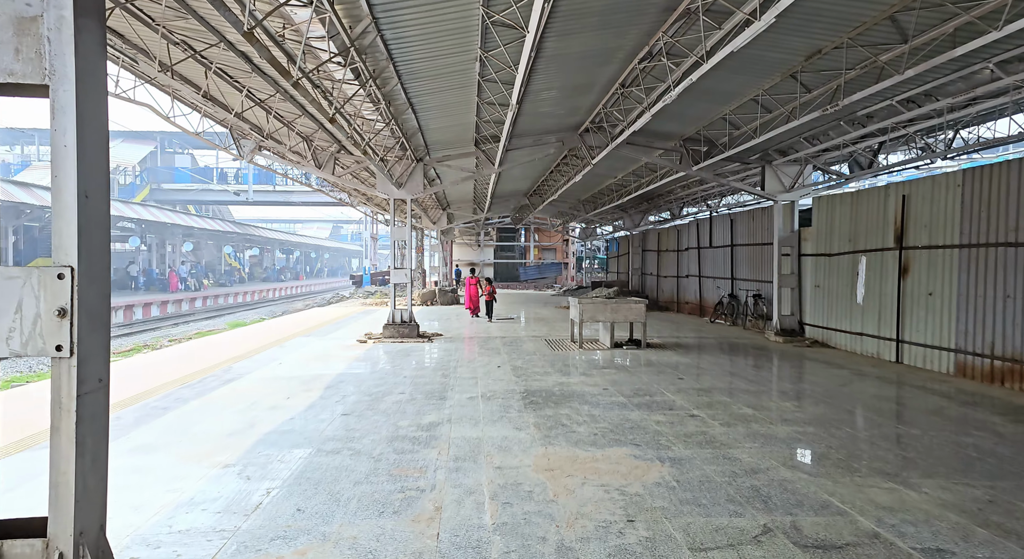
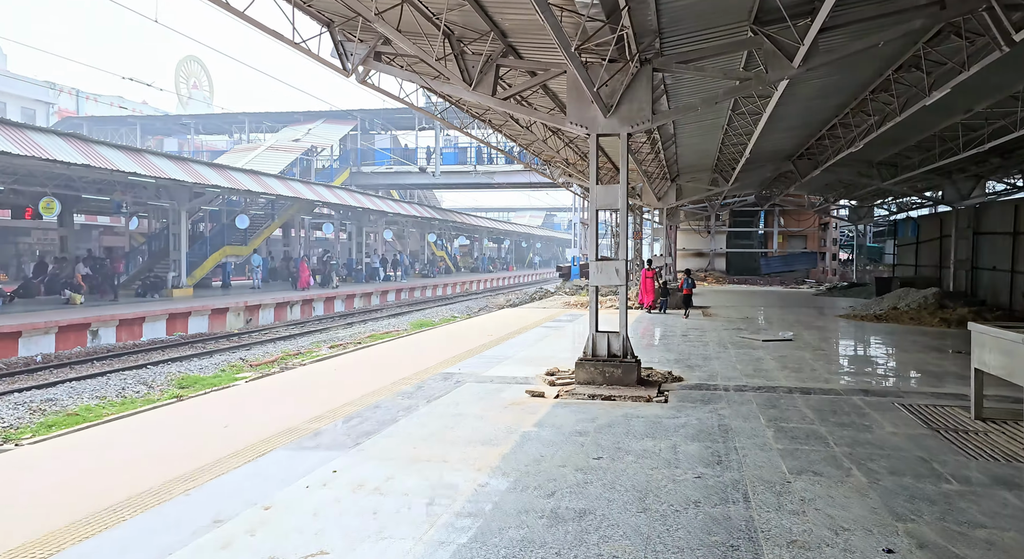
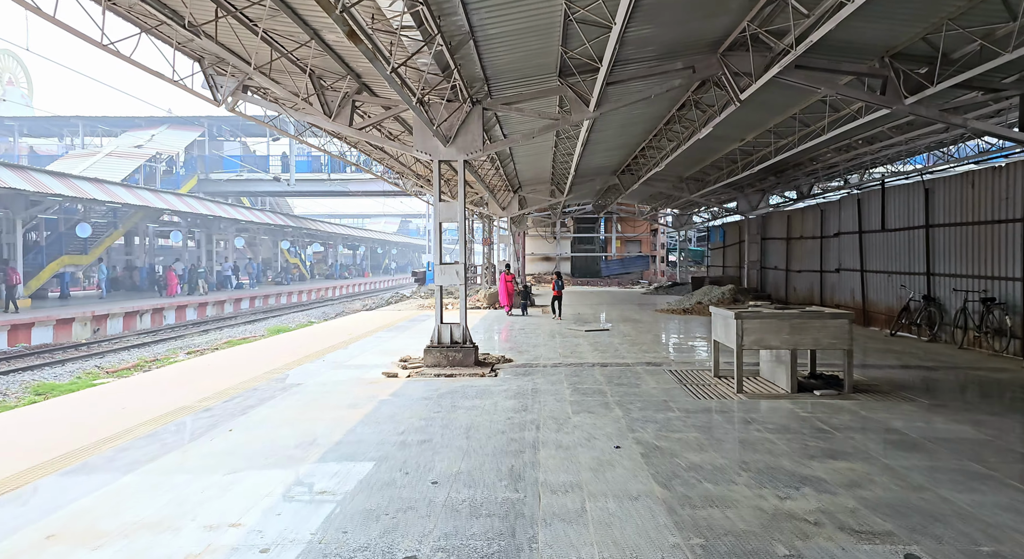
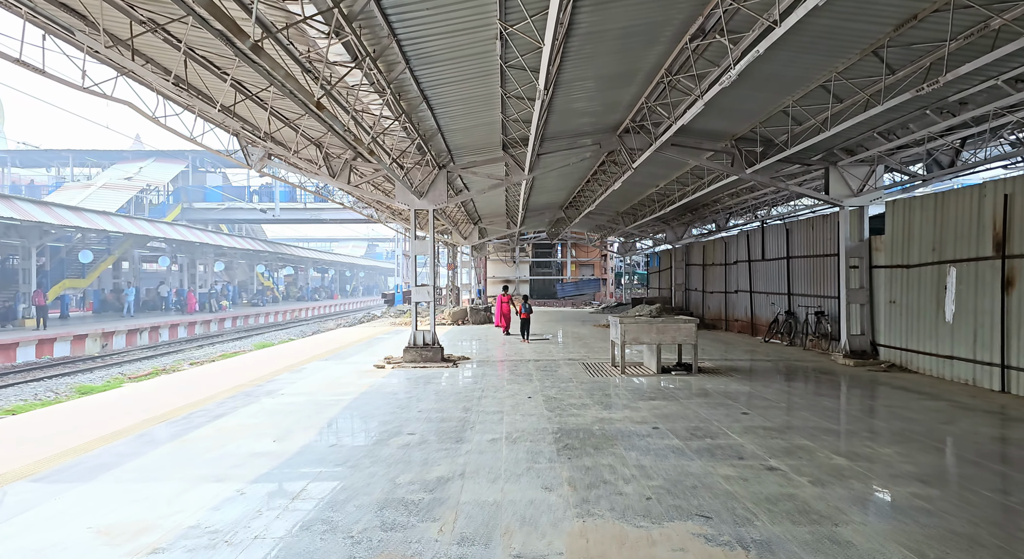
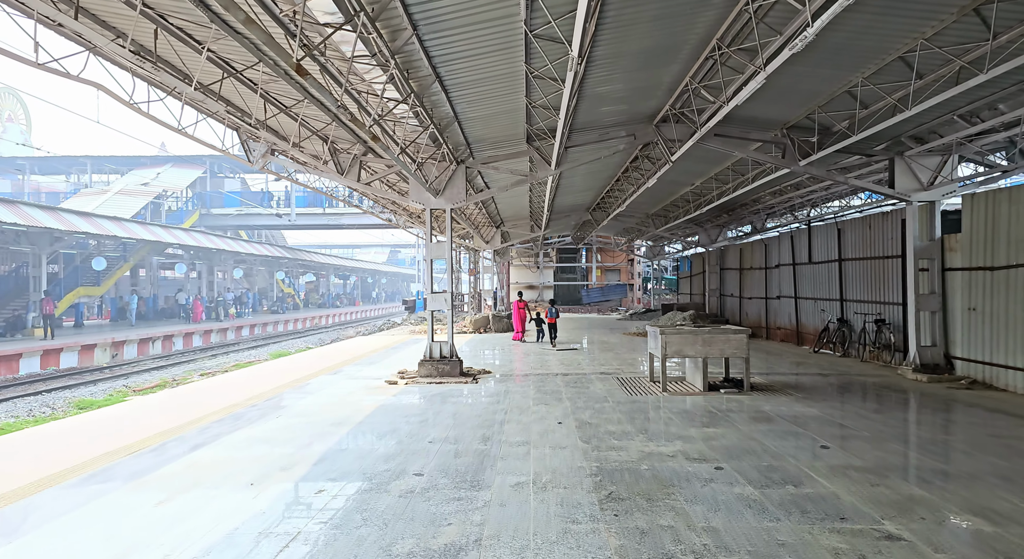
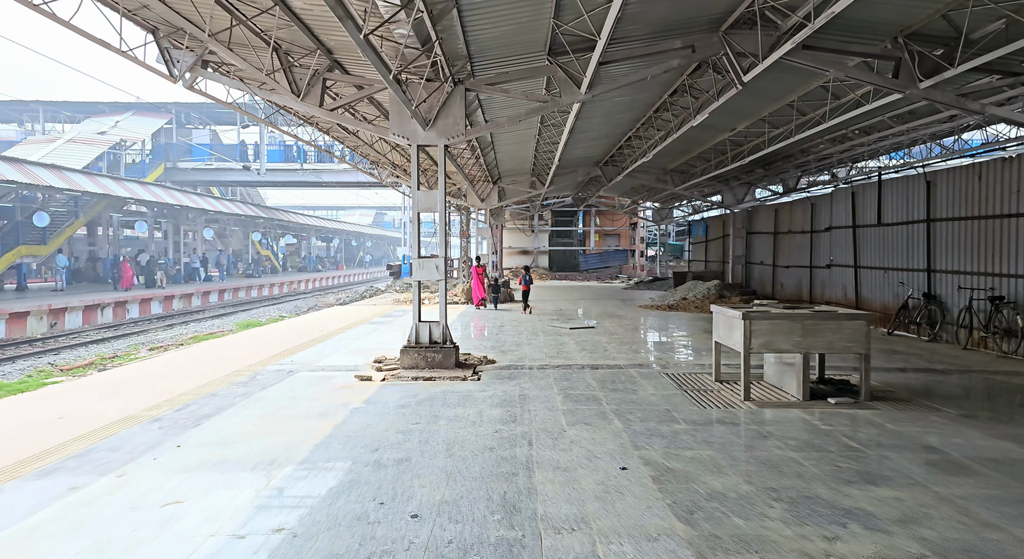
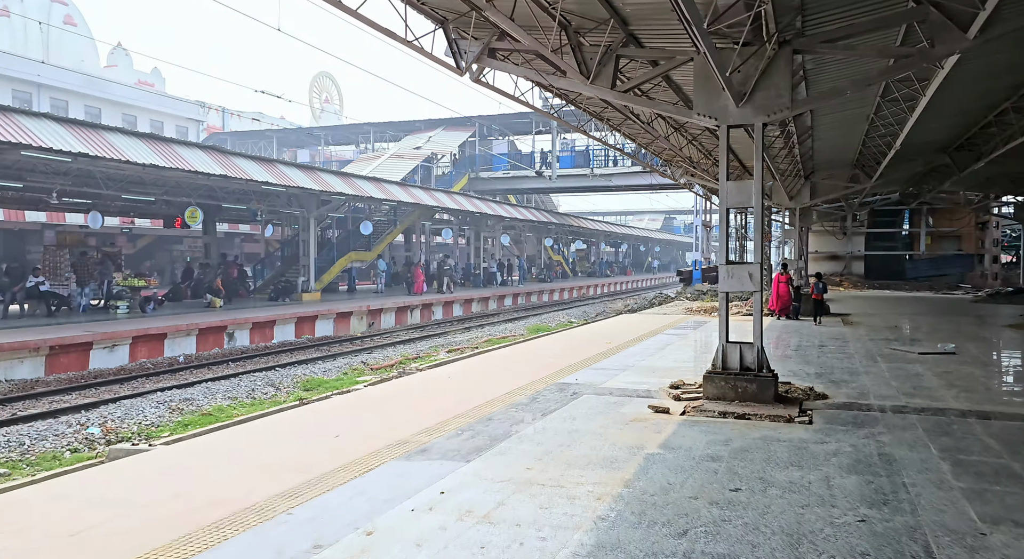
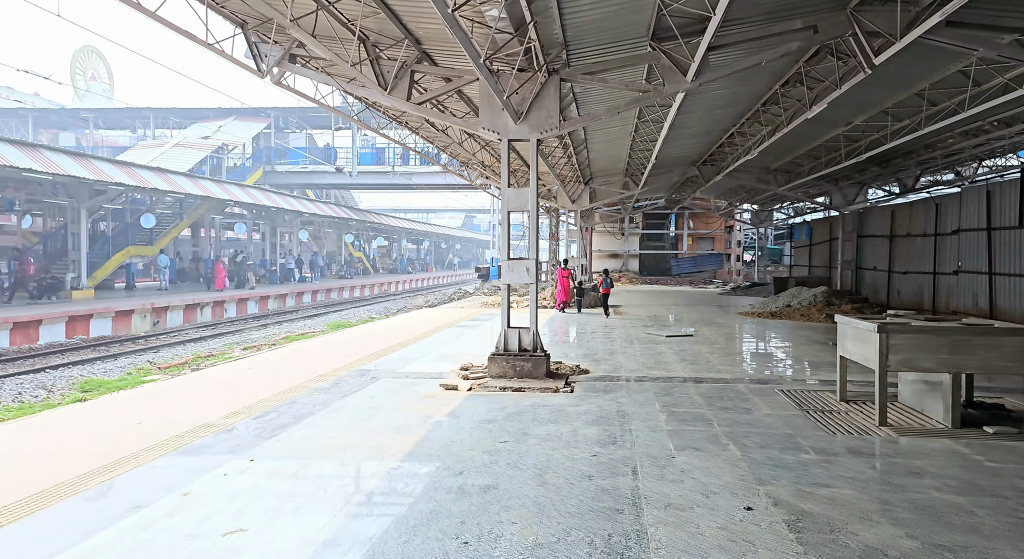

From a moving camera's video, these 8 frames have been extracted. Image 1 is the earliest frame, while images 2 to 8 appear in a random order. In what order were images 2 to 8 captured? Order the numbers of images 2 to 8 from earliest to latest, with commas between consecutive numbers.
4, 5, 3, 6, 8, 2, 7
